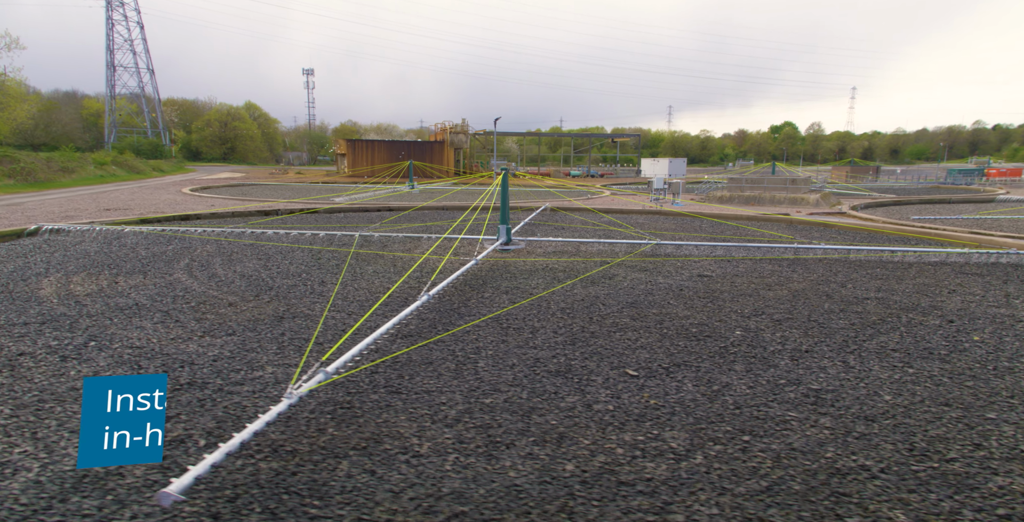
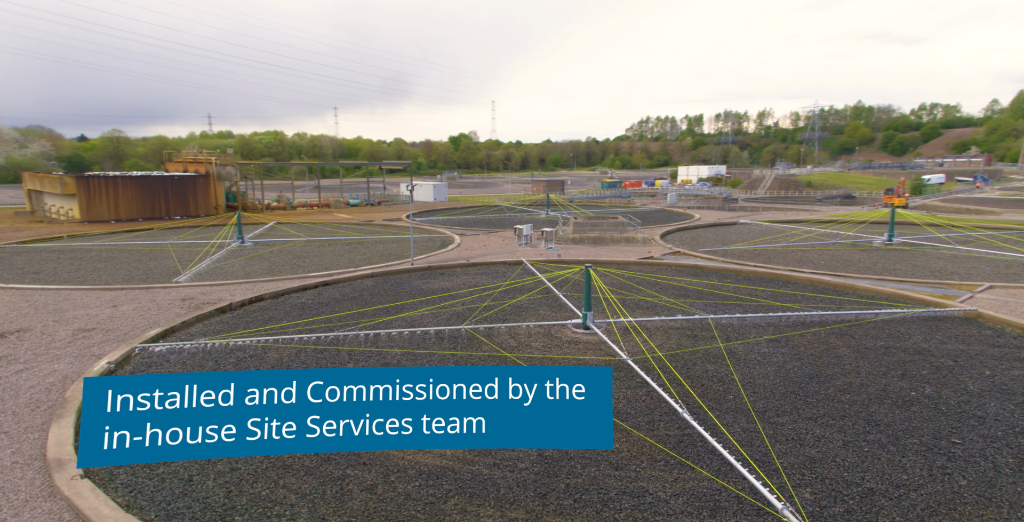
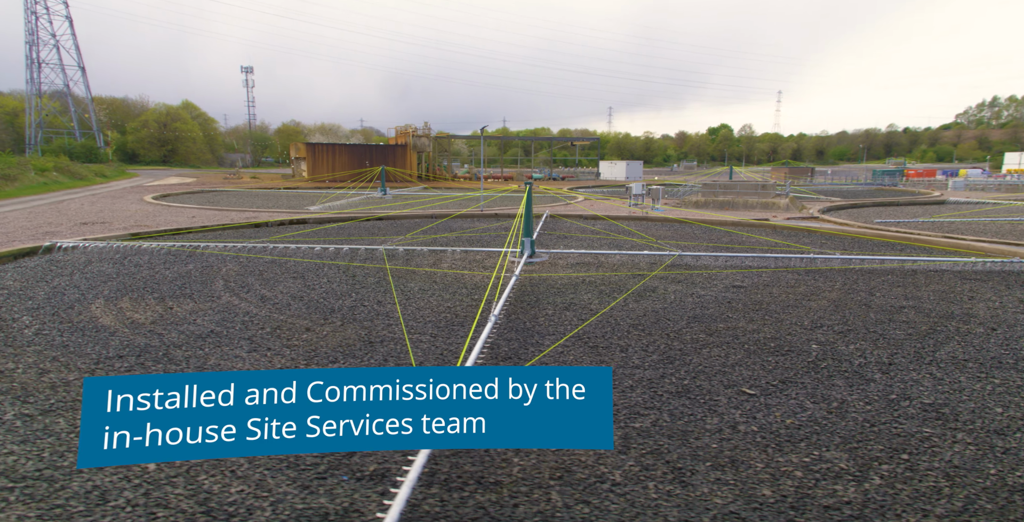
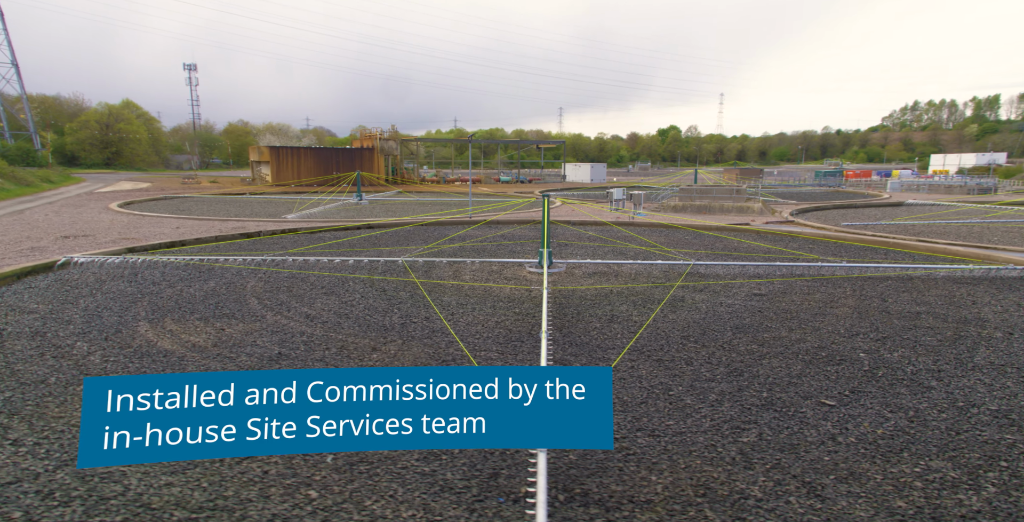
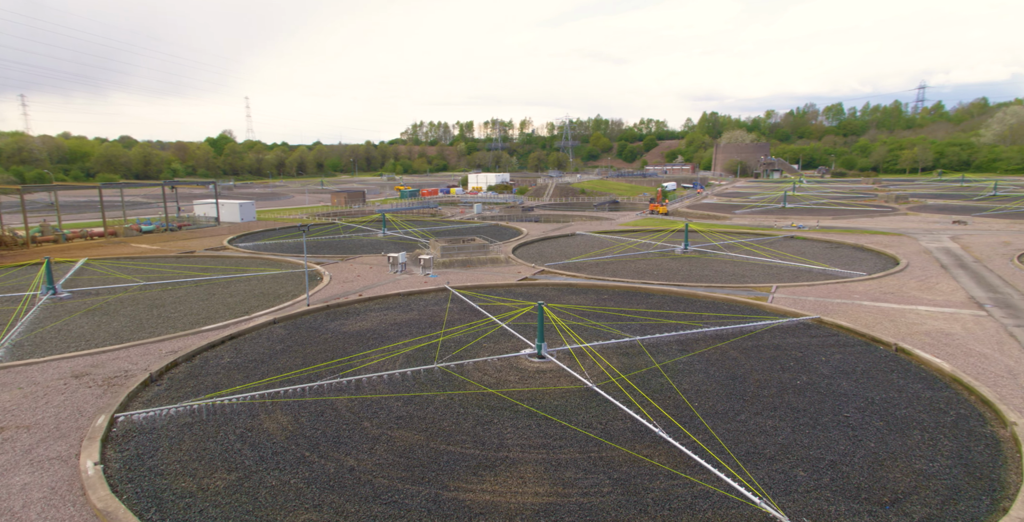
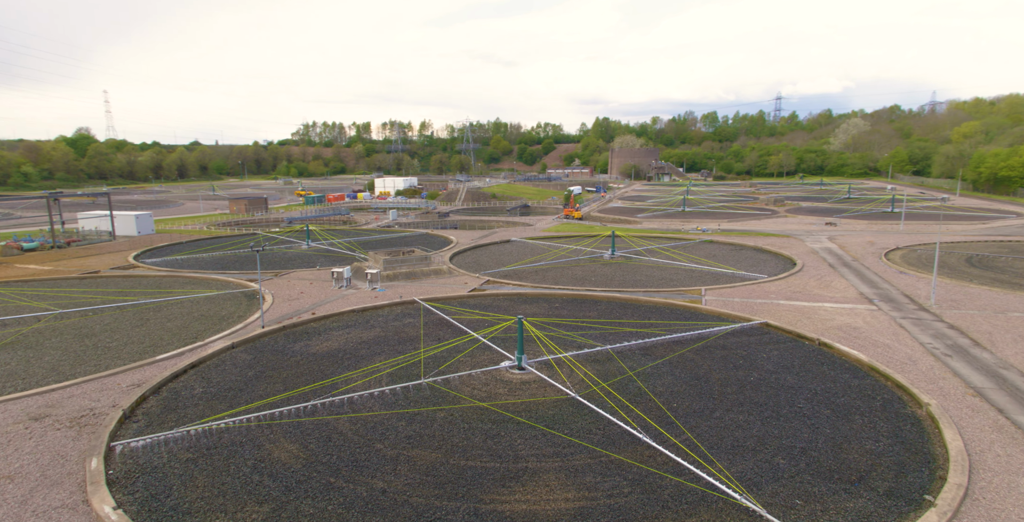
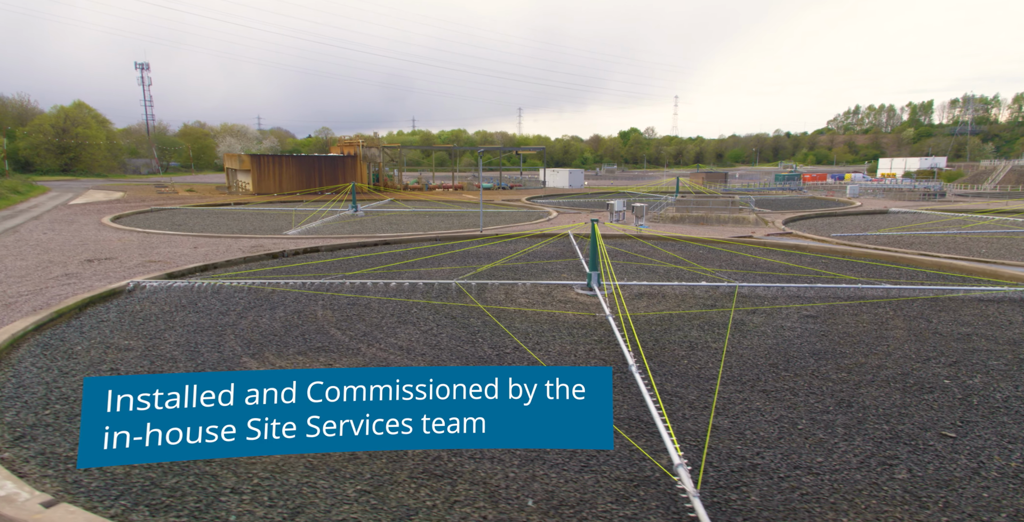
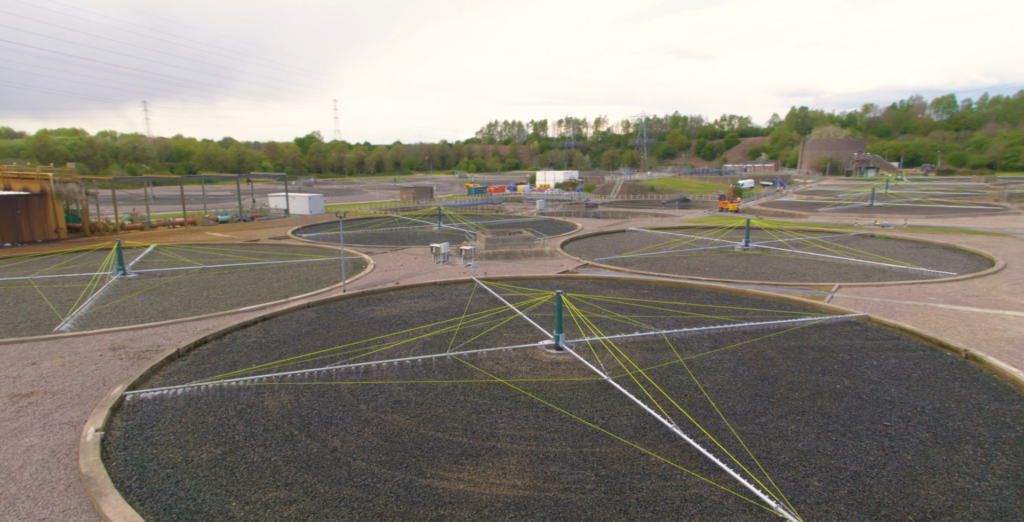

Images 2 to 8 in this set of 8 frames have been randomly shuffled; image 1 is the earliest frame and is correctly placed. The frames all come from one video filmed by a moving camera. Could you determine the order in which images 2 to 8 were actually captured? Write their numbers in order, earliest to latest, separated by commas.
3, 4, 7, 2, 8, 5, 6
